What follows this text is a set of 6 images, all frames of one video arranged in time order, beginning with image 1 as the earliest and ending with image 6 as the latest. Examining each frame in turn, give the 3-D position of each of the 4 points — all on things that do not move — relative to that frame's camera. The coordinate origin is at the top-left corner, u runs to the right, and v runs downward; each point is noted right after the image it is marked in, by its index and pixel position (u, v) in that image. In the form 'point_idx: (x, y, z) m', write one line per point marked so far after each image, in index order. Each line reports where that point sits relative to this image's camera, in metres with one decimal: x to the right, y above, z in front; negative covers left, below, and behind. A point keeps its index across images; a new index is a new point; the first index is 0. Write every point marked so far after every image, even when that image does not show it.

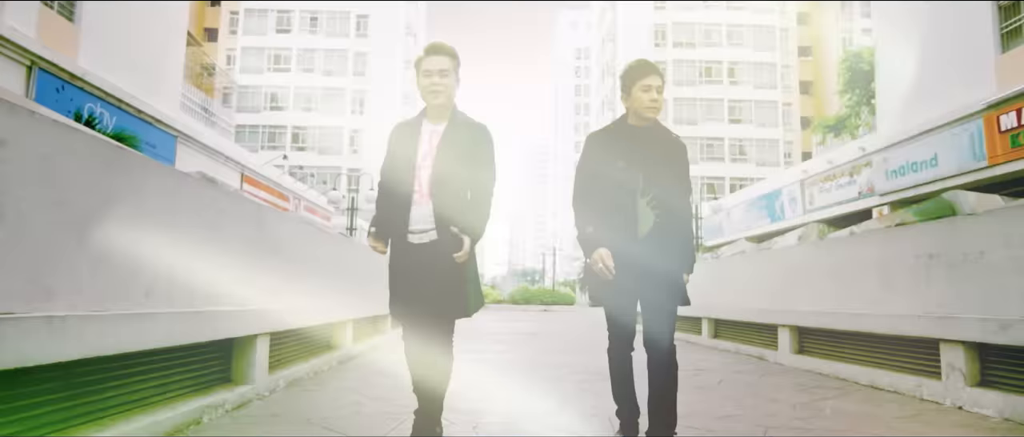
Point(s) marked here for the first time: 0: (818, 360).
0: (+3.0, -1.4, +6.2) m
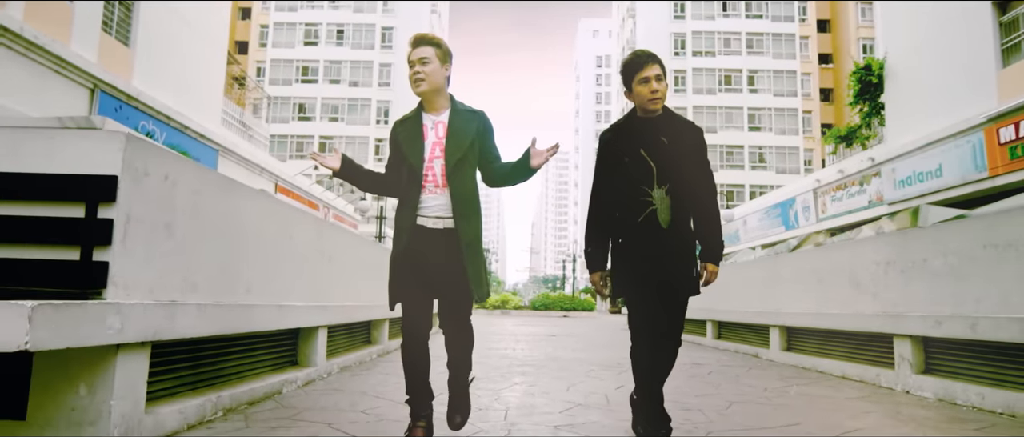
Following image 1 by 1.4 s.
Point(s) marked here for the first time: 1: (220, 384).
0: (+3.1, -1.5, +7.0) m
1: (-1.6, -0.9, +3.6) m
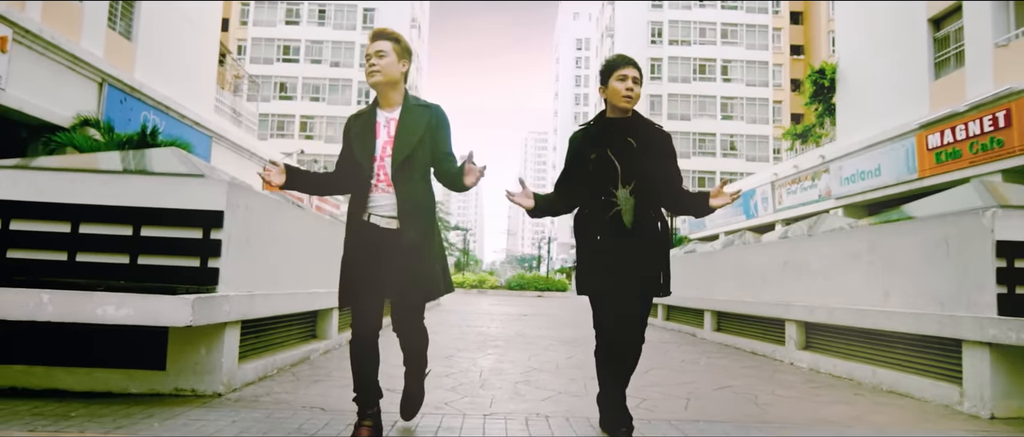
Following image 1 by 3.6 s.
0: (+2.8, -1.5, +8.4) m
1: (-1.8, -1.0, +4.8) m
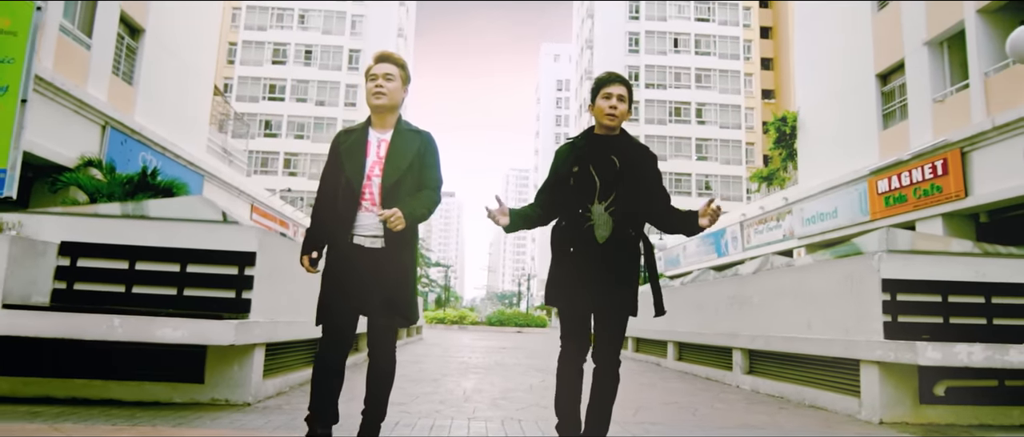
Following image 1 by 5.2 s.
0: (+2.5, -2.1, +9.3) m
1: (-2.0, -1.3, +5.6) m
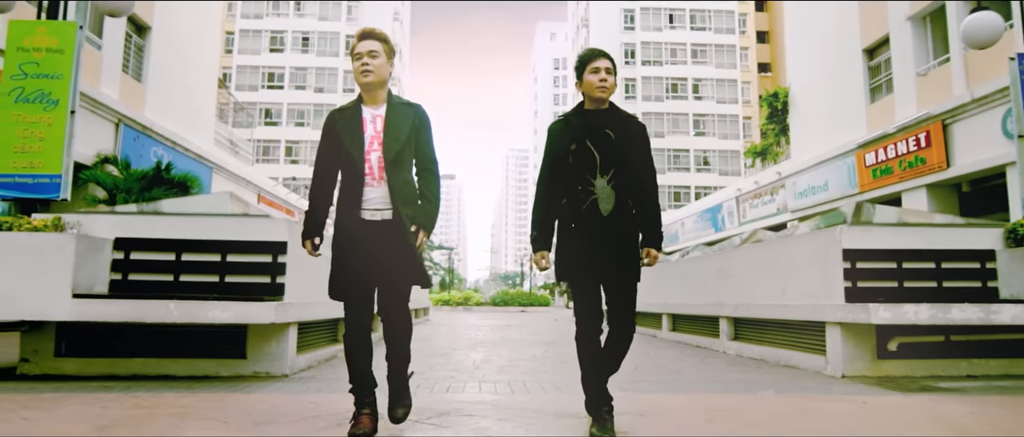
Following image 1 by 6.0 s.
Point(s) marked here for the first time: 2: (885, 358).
0: (+2.6, -1.8, +9.9) m
1: (-1.9, -1.2, +6.2) m
2: (+3.1, -1.2, +5.4) m
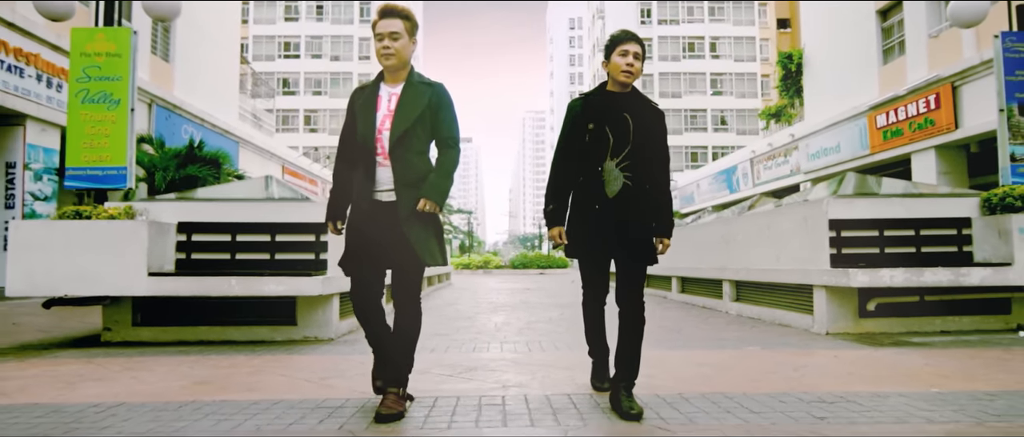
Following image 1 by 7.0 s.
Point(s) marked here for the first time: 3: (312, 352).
0: (+2.9, -1.3, +10.6) m
1: (-1.8, -1.0, +7.0) m
2: (+3.3, -0.9, +5.9) m
3: (-1.6, -1.1, +5.1) m
